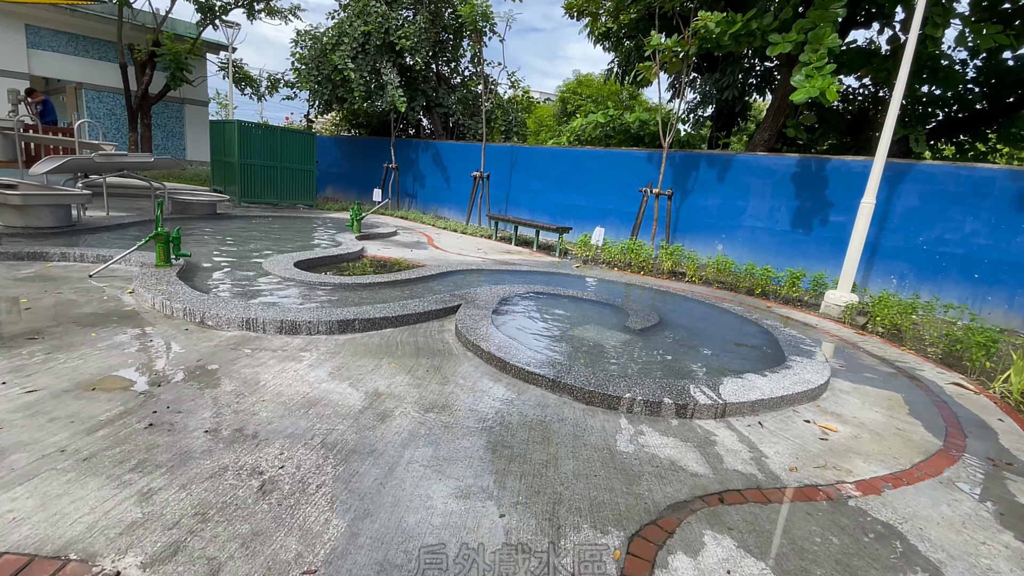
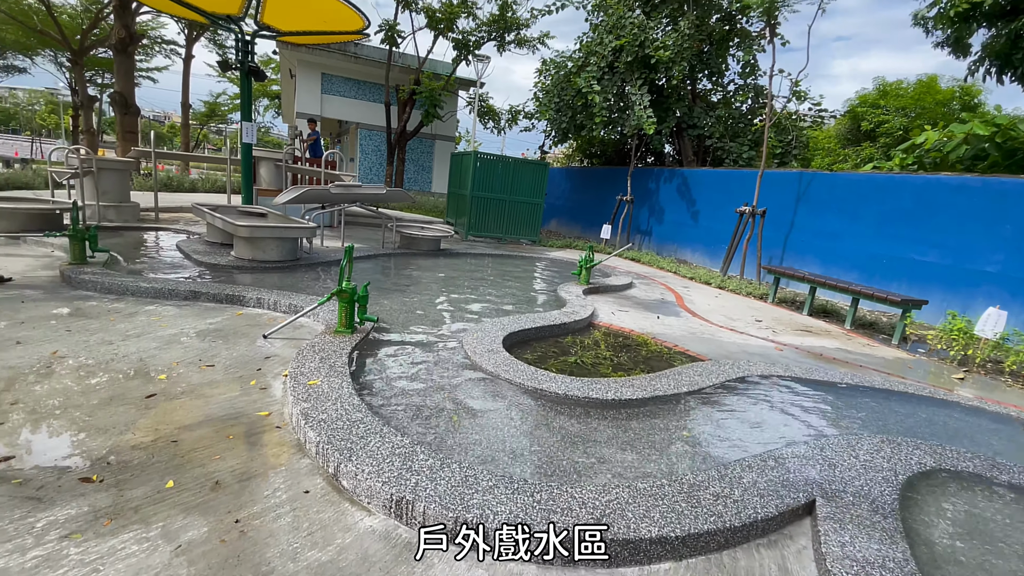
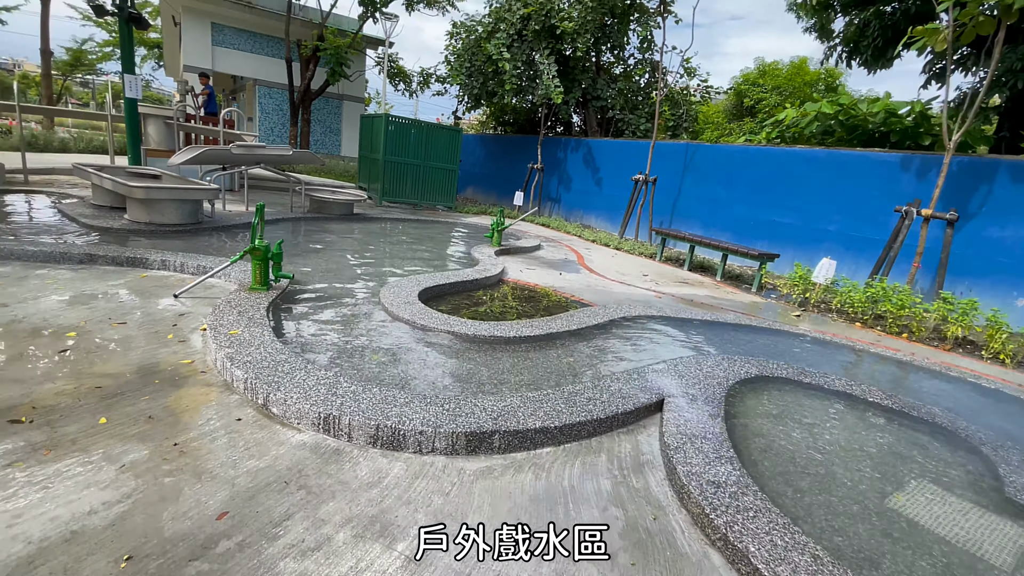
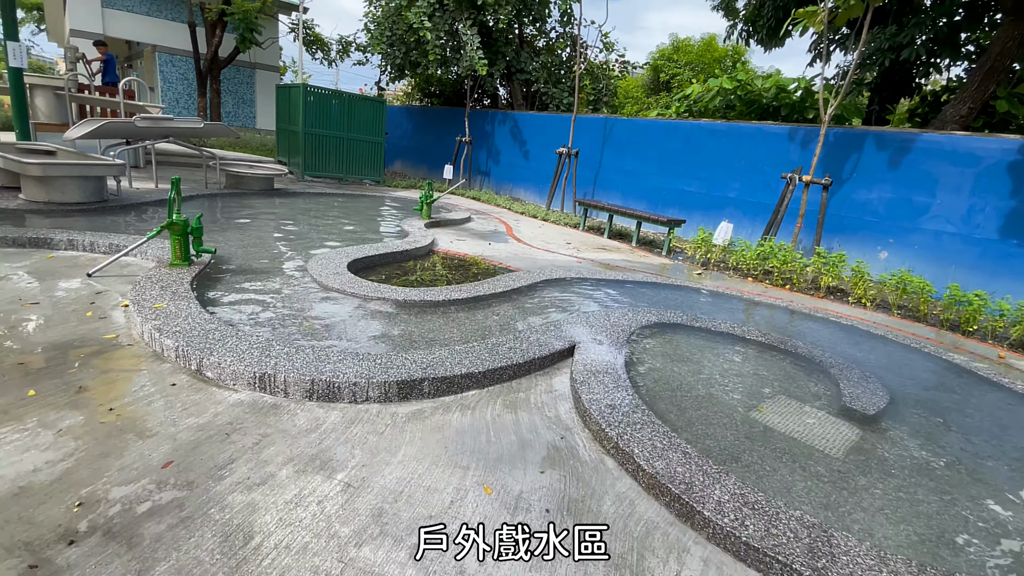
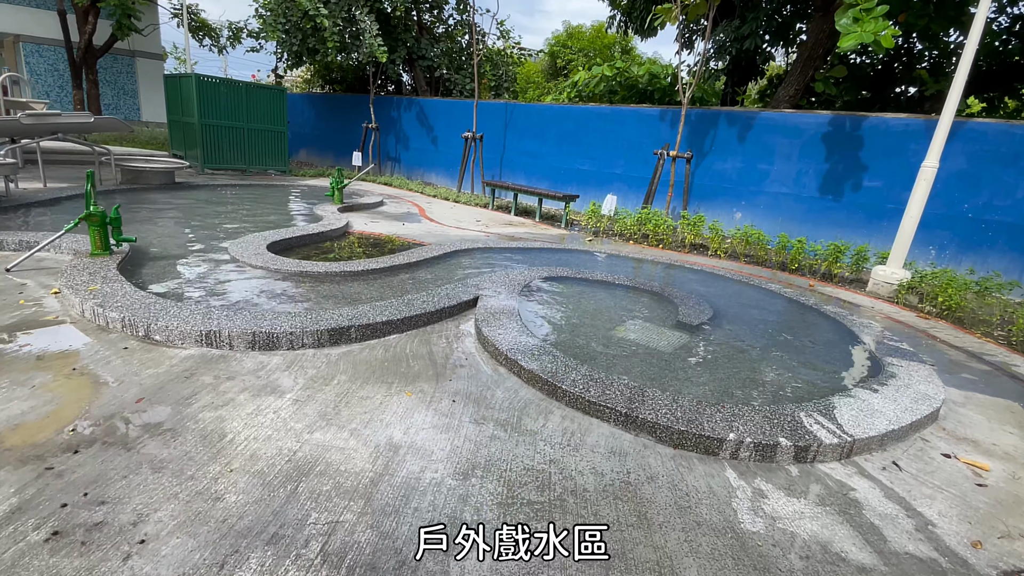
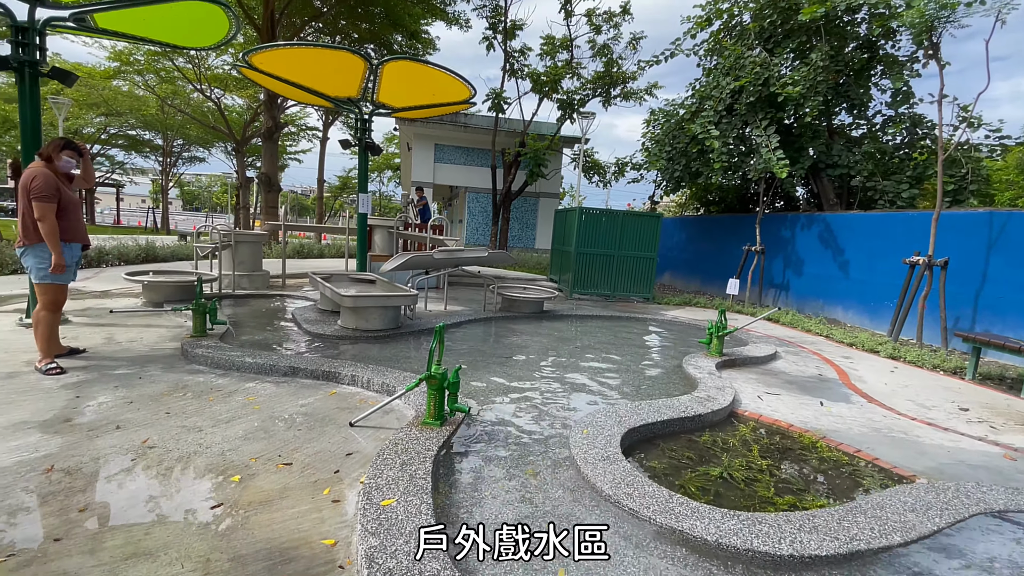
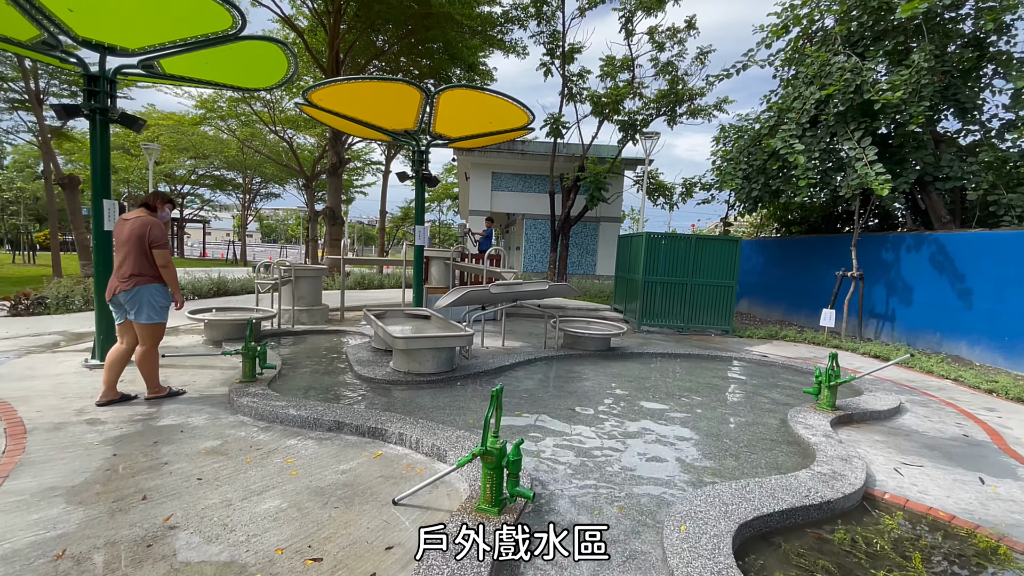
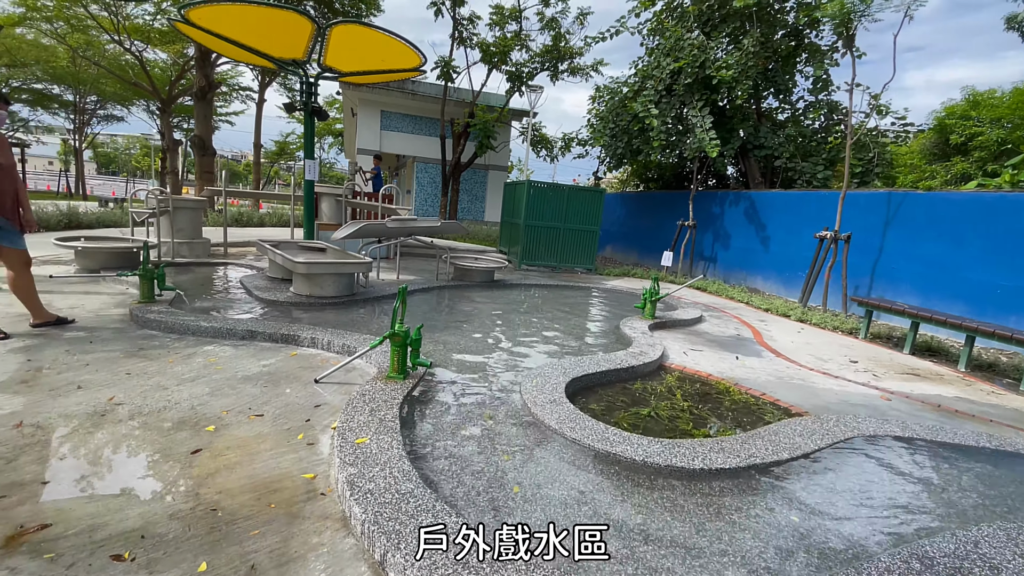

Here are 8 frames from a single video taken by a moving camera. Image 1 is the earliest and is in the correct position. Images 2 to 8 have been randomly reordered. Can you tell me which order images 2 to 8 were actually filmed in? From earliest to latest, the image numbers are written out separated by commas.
5, 4, 3, 2, 8, 6, 7
